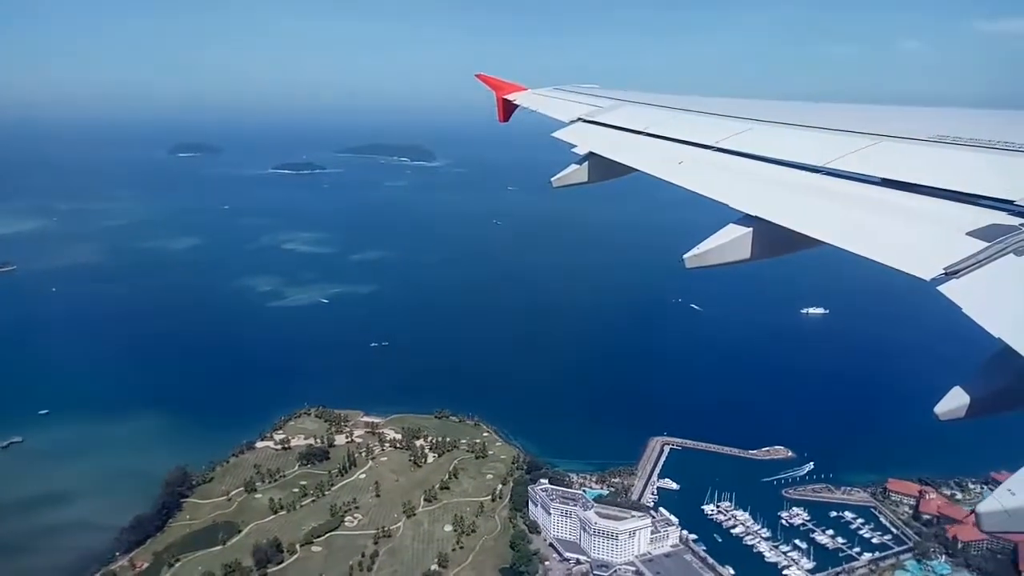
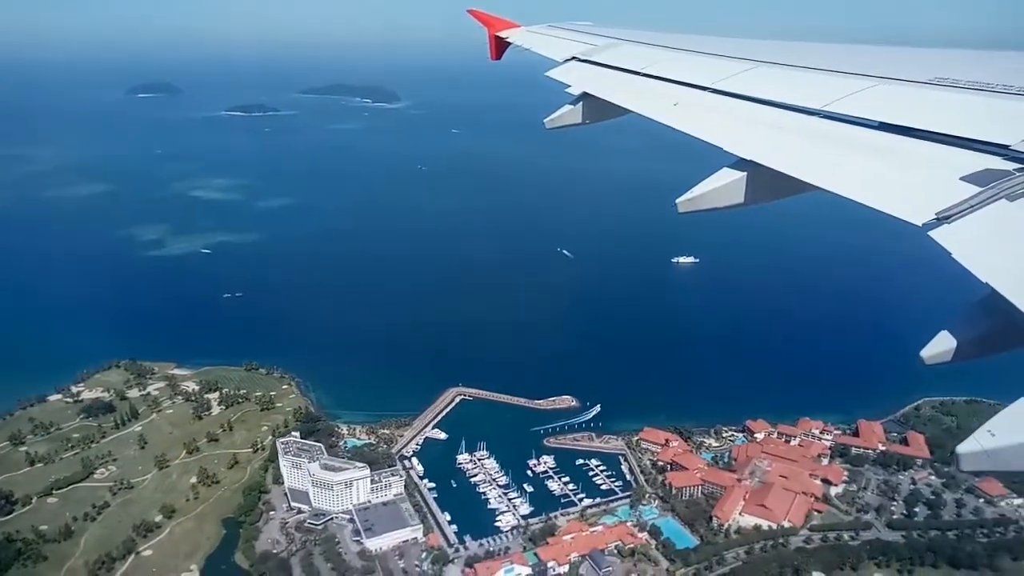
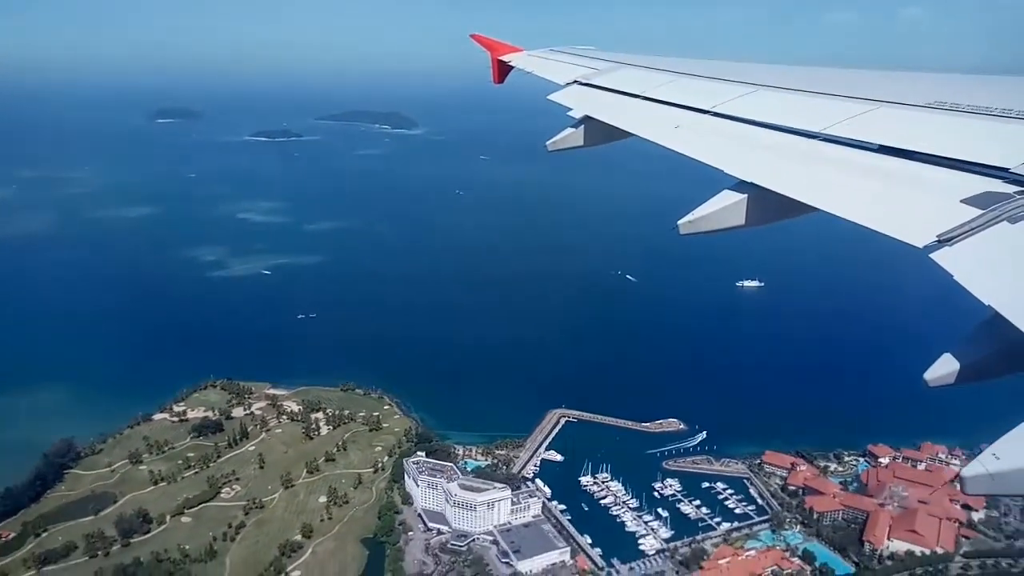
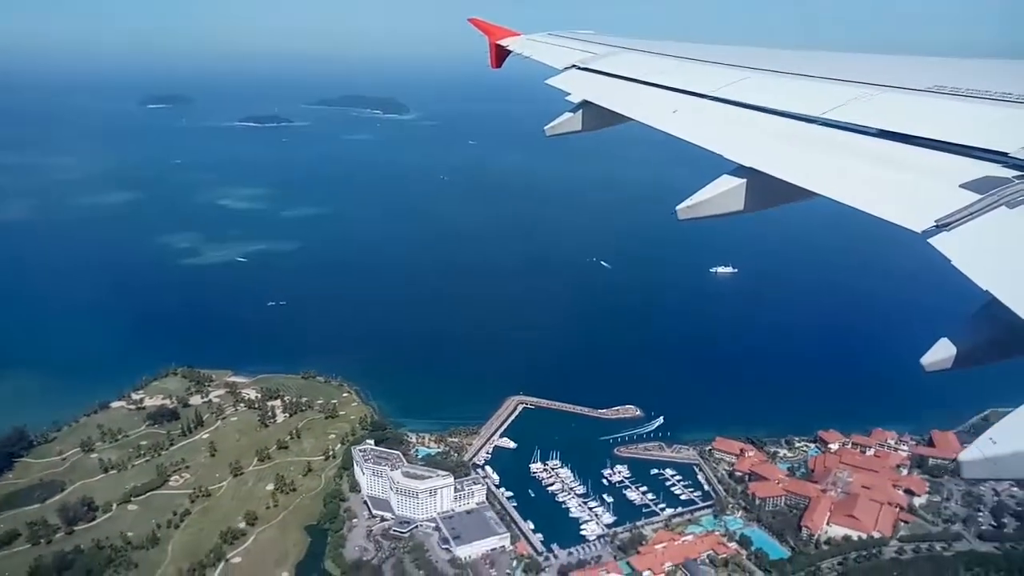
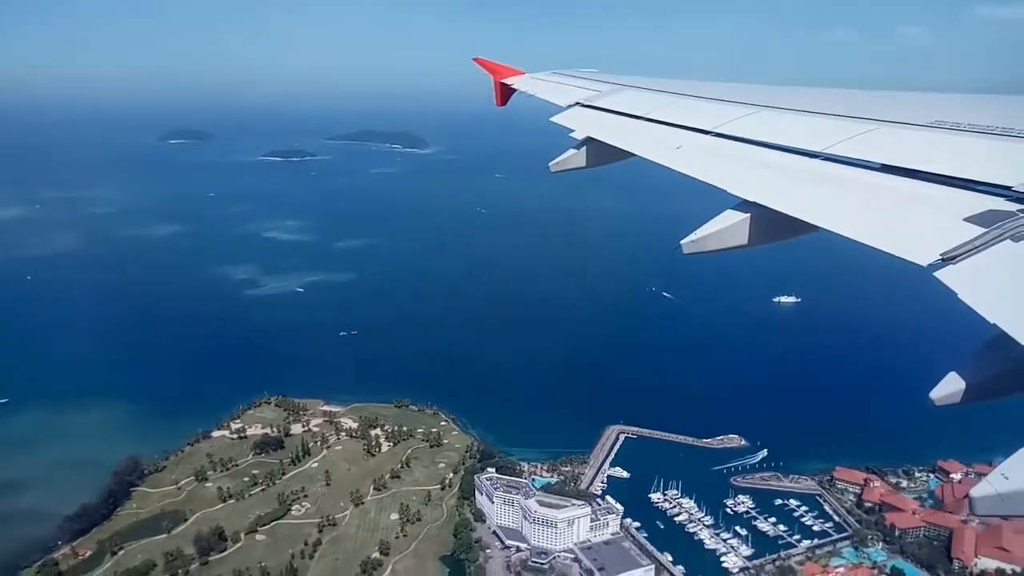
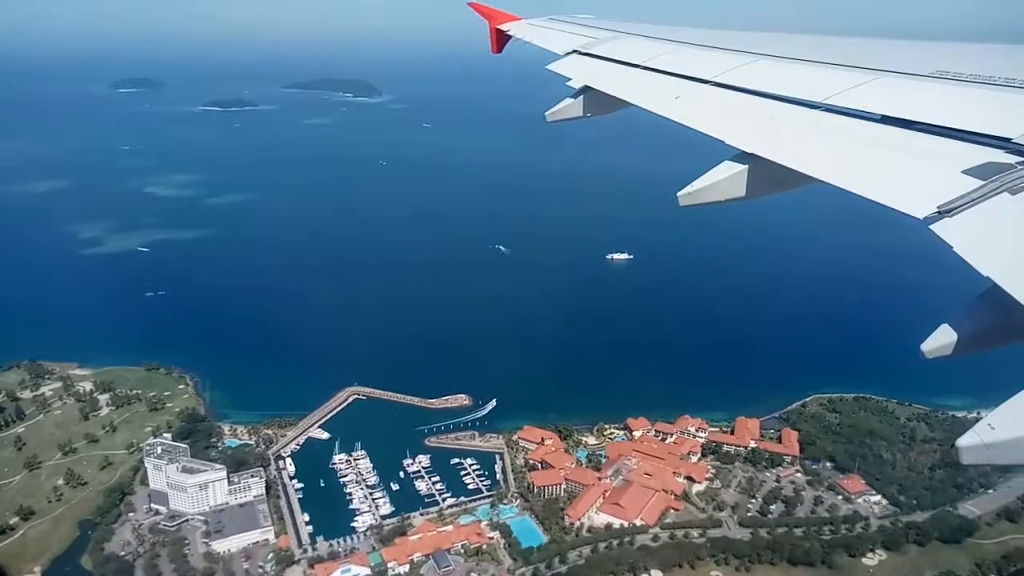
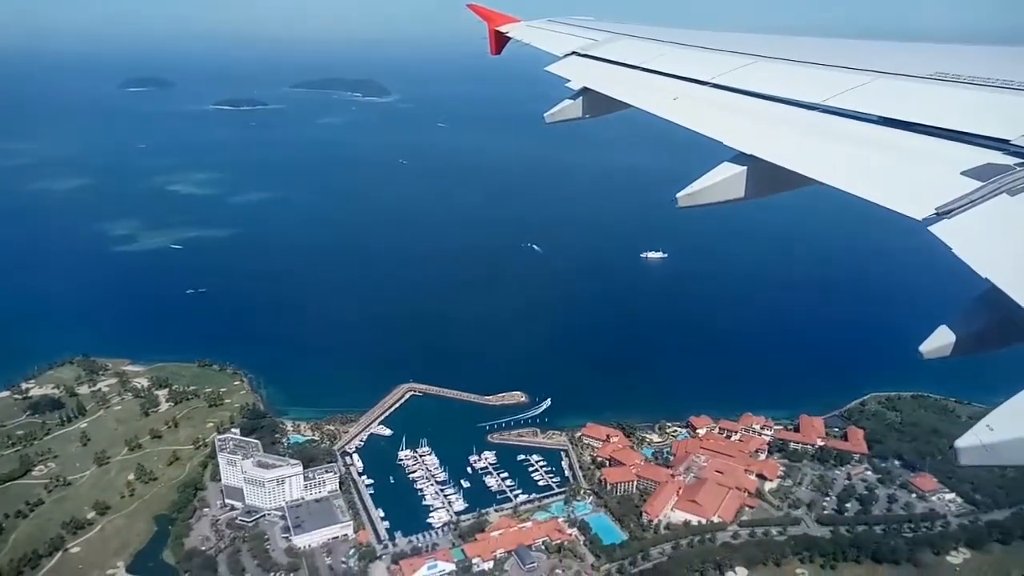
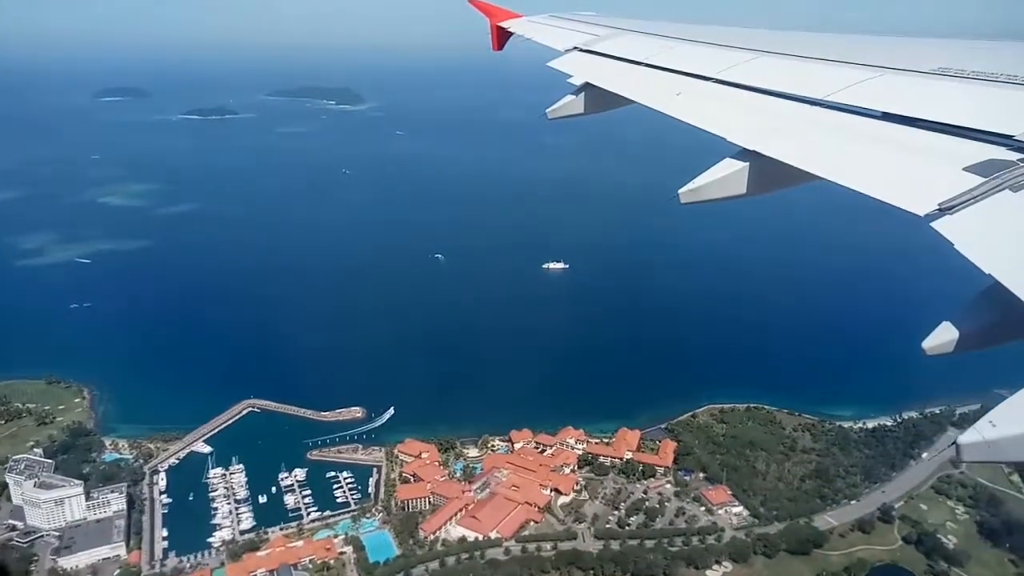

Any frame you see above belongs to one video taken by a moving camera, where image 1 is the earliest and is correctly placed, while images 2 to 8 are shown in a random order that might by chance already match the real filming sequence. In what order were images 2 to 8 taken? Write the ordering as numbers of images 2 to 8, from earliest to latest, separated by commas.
5, 3, 4, 2, 7, 6, 8
